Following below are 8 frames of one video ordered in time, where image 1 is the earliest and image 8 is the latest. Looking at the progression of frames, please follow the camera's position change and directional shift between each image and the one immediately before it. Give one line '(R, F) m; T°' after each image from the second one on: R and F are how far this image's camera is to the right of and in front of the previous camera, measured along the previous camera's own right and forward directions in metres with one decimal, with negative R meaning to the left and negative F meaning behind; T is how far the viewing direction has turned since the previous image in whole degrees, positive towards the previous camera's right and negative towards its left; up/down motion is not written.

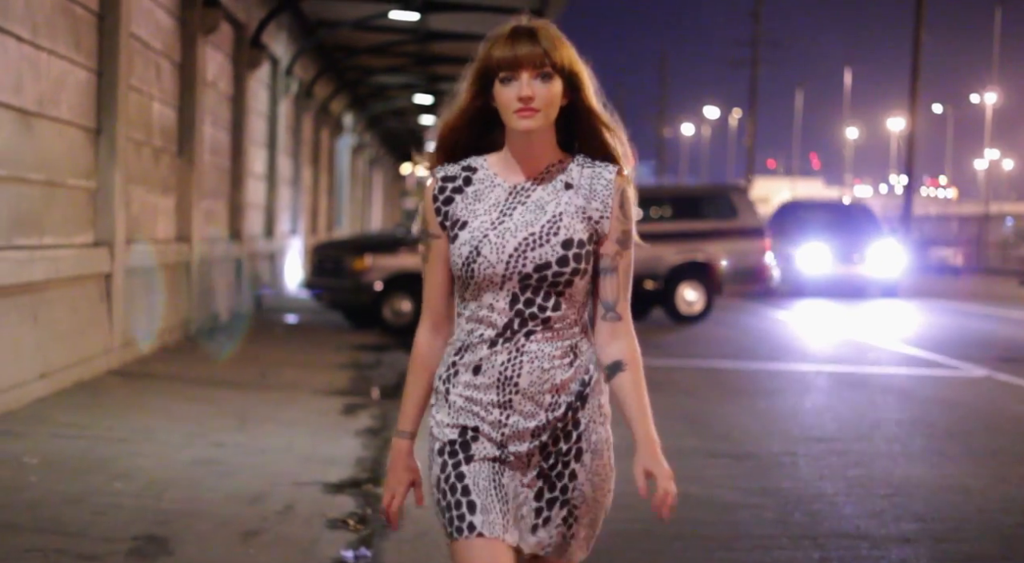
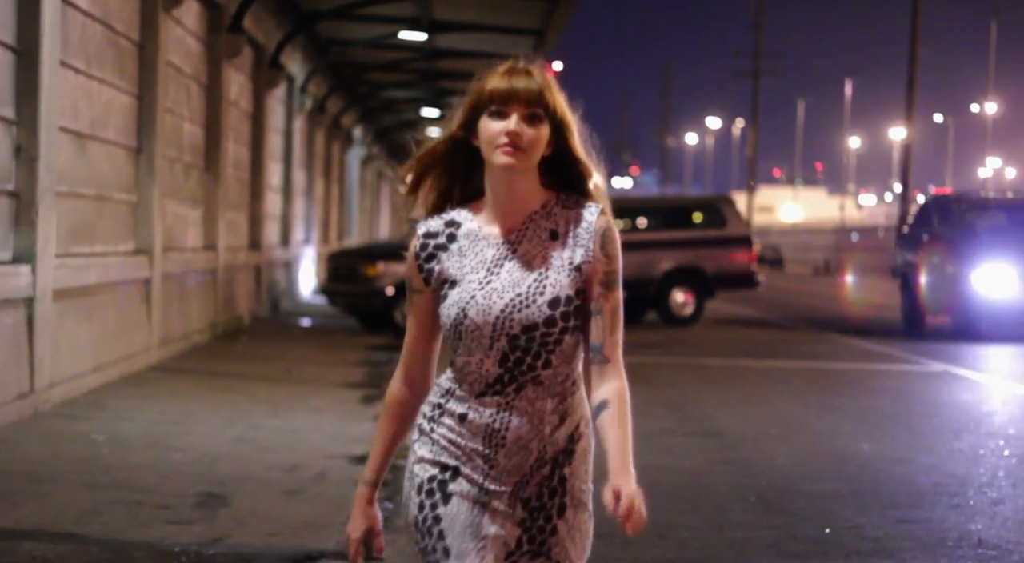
(0.0, -1.2) m; 0°
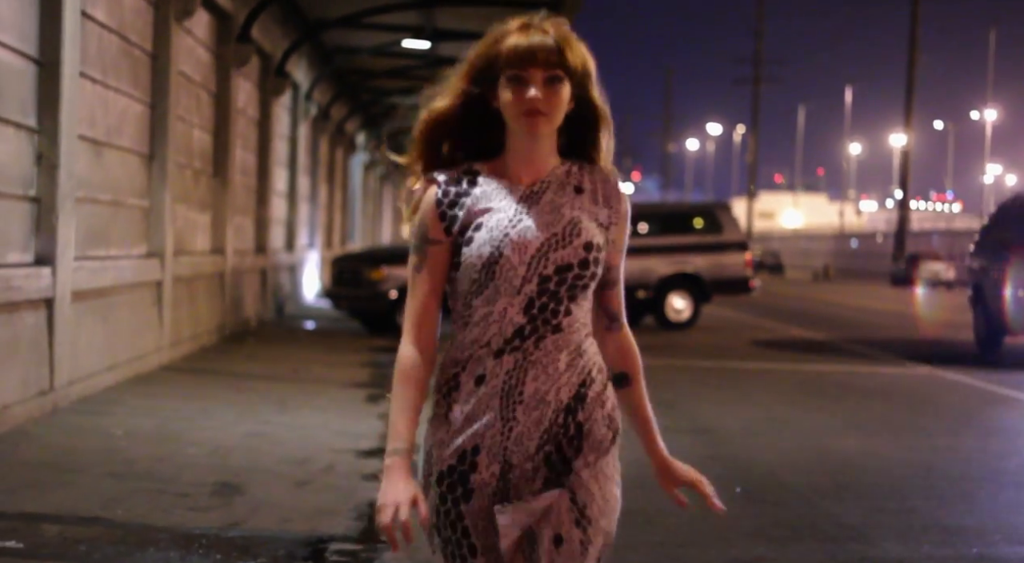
(0.0, -0.4) m; 0°
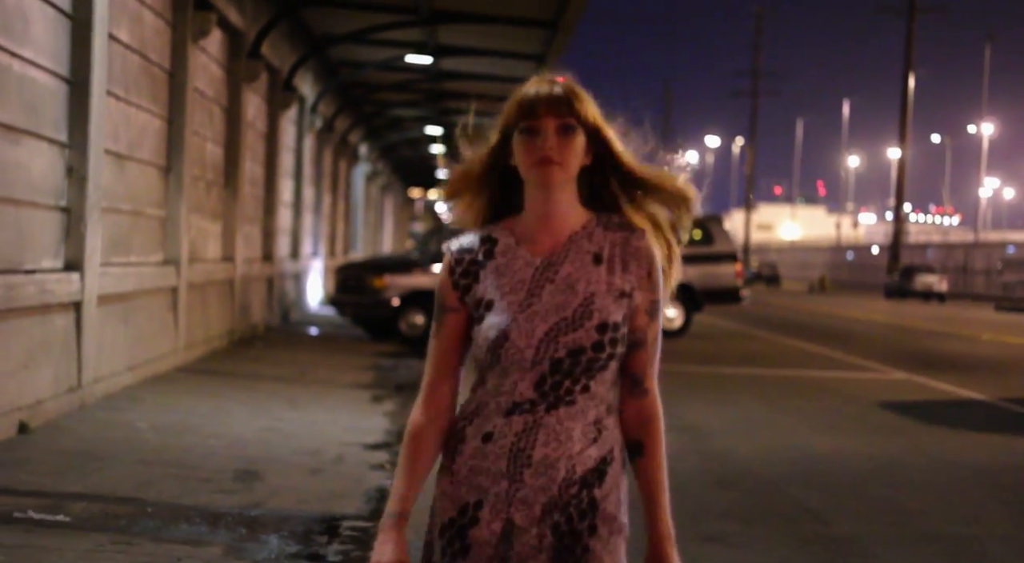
(0.0, -0.7) m; 0°
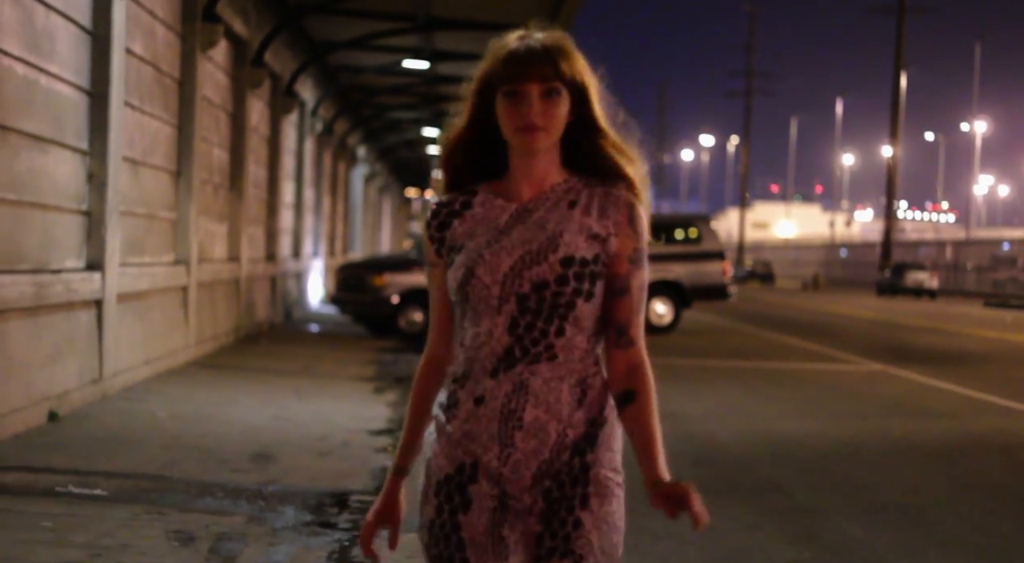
(0.0, -0.7) m; 0°
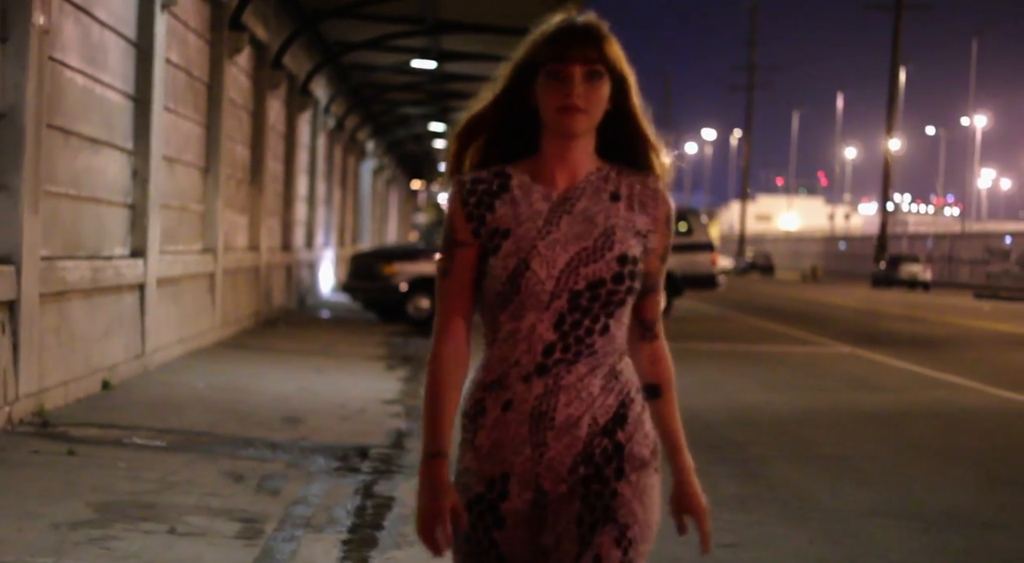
(+0.1, -1.3) m; 0°
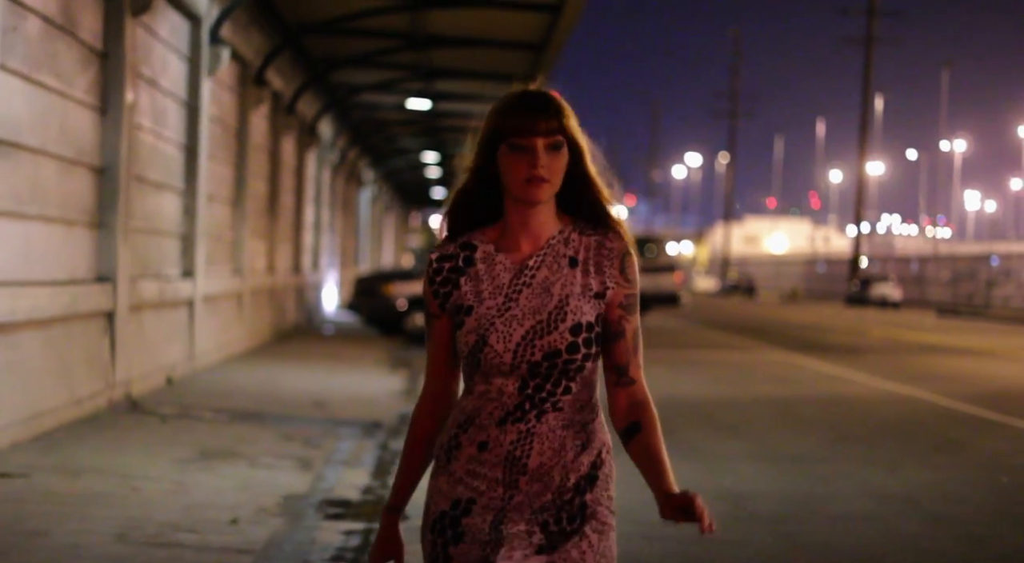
(+0.1, -2.7) m; 0°
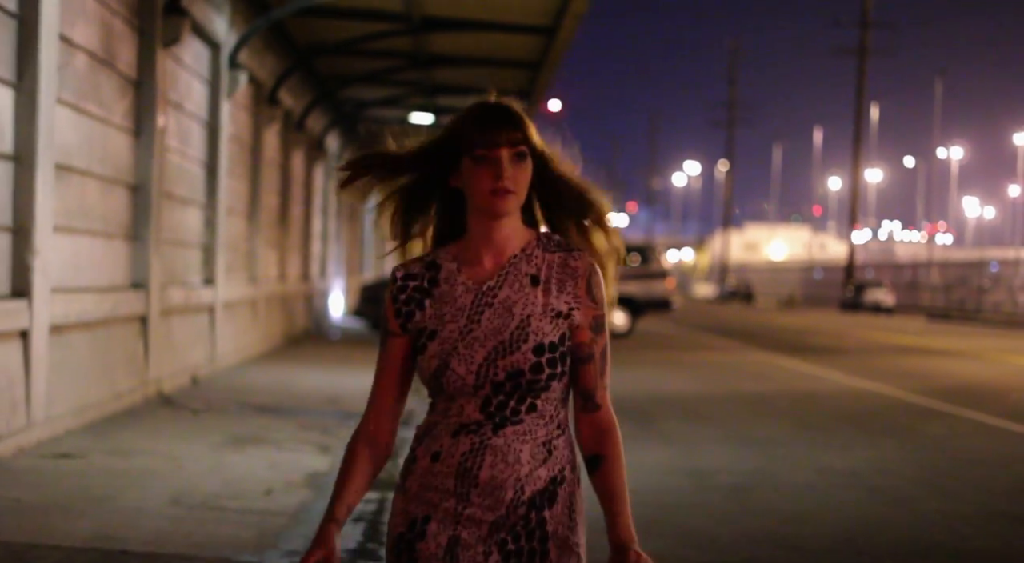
(+0.1, -1.2) m; 0°
